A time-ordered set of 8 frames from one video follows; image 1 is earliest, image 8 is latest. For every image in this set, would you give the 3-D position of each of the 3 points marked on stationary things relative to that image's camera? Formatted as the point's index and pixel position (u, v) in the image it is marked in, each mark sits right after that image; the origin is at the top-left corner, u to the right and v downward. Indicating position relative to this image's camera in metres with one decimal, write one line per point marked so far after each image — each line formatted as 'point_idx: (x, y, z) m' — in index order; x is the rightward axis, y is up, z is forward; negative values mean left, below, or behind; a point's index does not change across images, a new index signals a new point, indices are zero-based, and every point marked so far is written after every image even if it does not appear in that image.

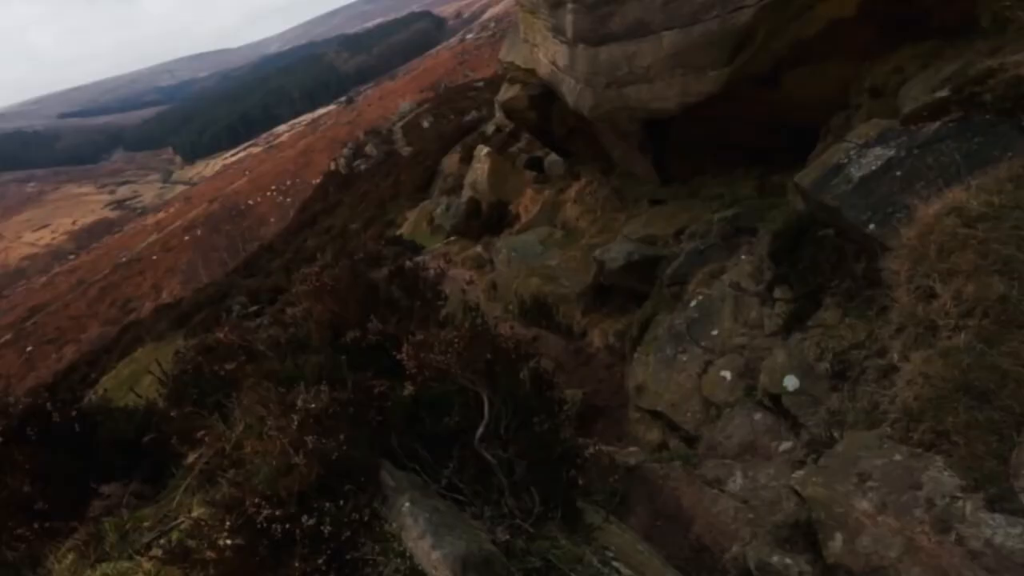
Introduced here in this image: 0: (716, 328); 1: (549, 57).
0: (+3.0, -0.6, +8.7) m
1: (+0.9, +5.4, +14.0) m
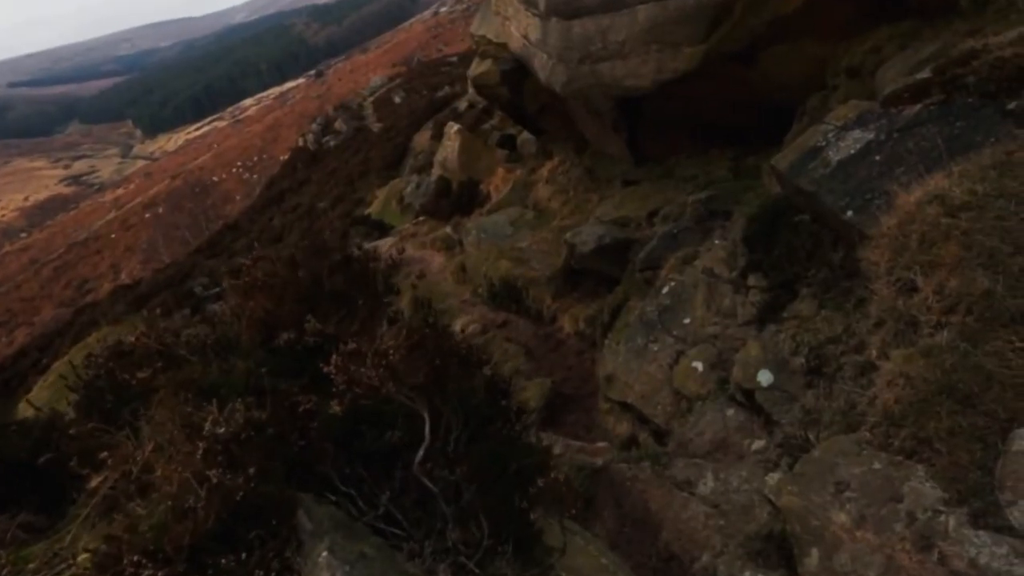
0: (+2.5, -0.4, +8.4) m
1: (+0.2, +5.8, +13.5) m
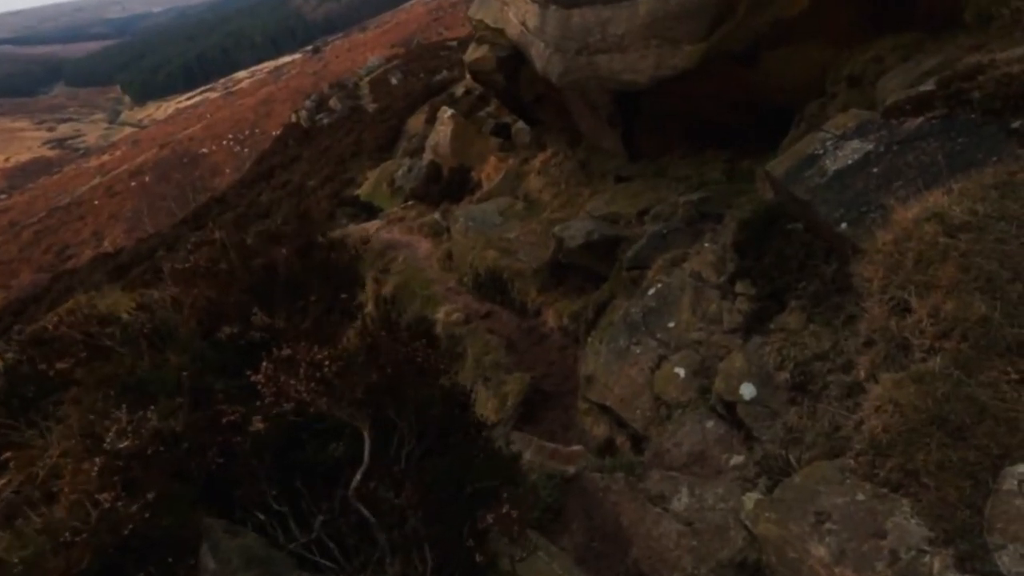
0: (+2.2, -0.4, +8.2) m
1: (+0.1, +5.9, +13.1) m
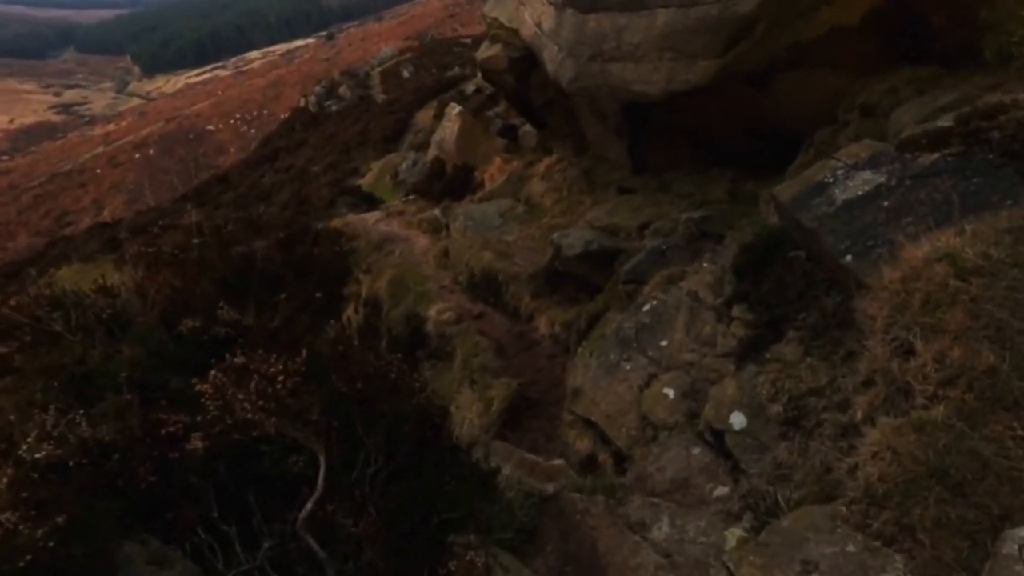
0: (+2.1, -0.7, +8.0) m
1: (+0.5, +5.8, +12.9) m
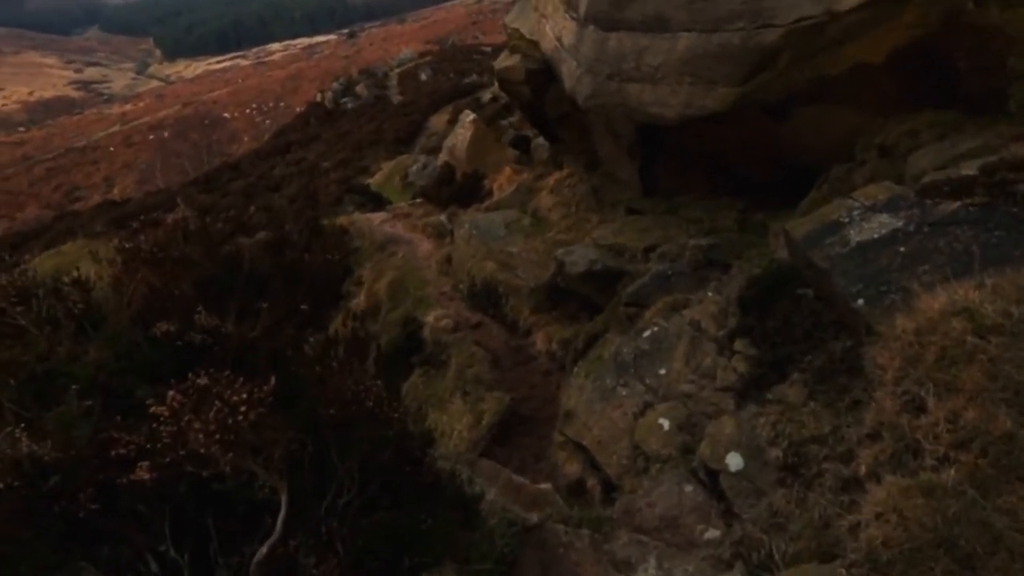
0: (+2.0, -1.1, +7.8) m
1: (+0.9, +5.5, +12.8) m
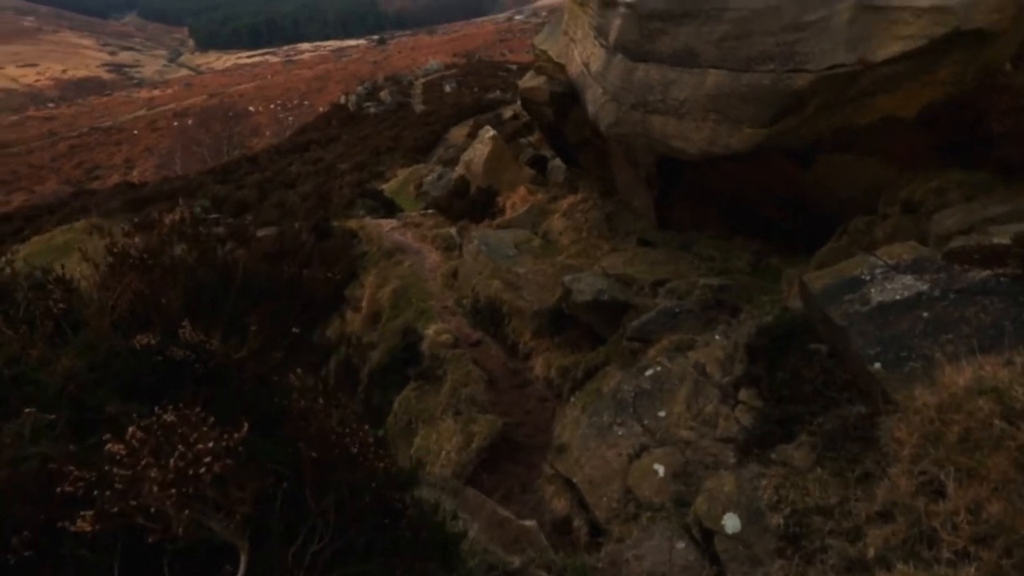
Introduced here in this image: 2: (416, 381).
0: (+1.9, -1.6, +7.5) m
1: (+1.5, +4.9, +12.7) m
2: (-1.8, -1.7, +11.2) m
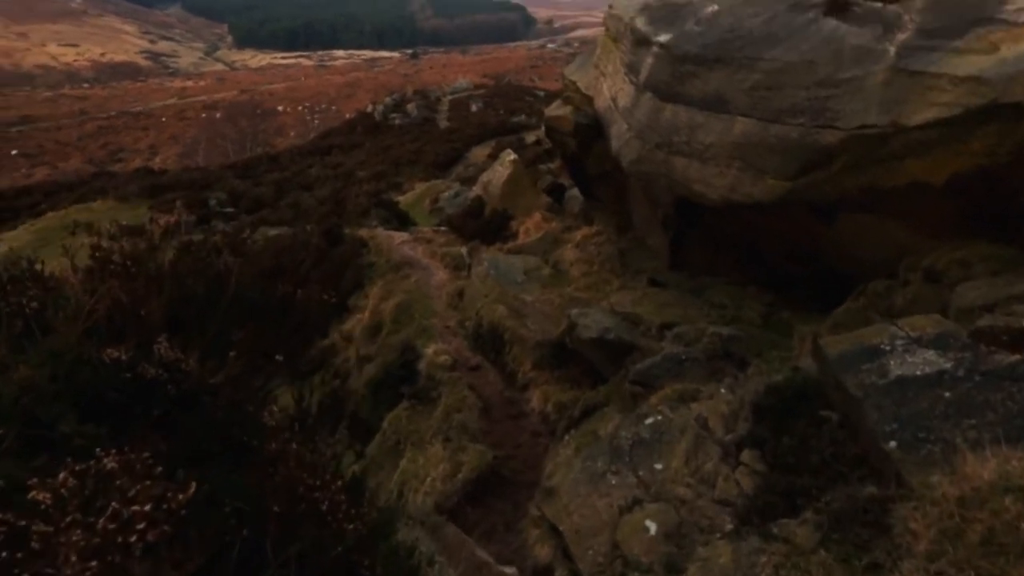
0: (+1.8, -2.1, +7.2) m
1: (+2.1, +4.1, +12.6) m
2: (-1.9, -2.1, +10.9) m
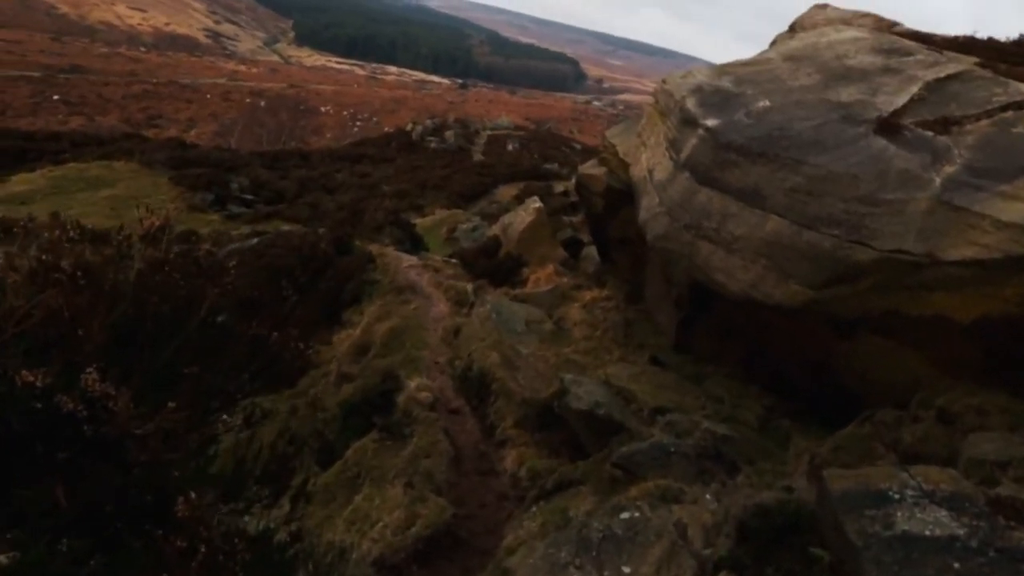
0: (+1.3, -3.1, +6.6) m
1: (+2.8, +2.6, +12.4) m
2: (-2.3, -2.6, +10.3) m
